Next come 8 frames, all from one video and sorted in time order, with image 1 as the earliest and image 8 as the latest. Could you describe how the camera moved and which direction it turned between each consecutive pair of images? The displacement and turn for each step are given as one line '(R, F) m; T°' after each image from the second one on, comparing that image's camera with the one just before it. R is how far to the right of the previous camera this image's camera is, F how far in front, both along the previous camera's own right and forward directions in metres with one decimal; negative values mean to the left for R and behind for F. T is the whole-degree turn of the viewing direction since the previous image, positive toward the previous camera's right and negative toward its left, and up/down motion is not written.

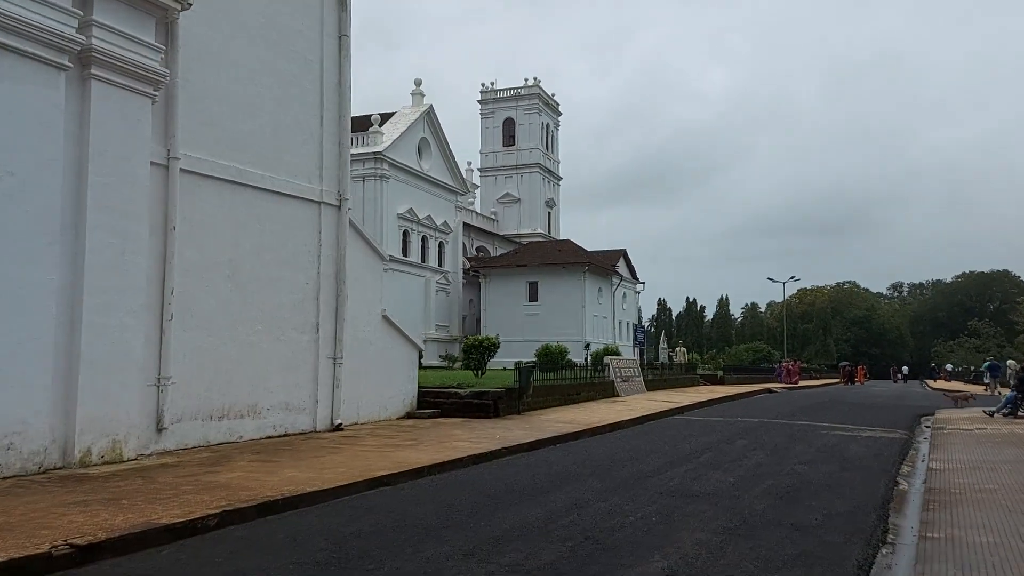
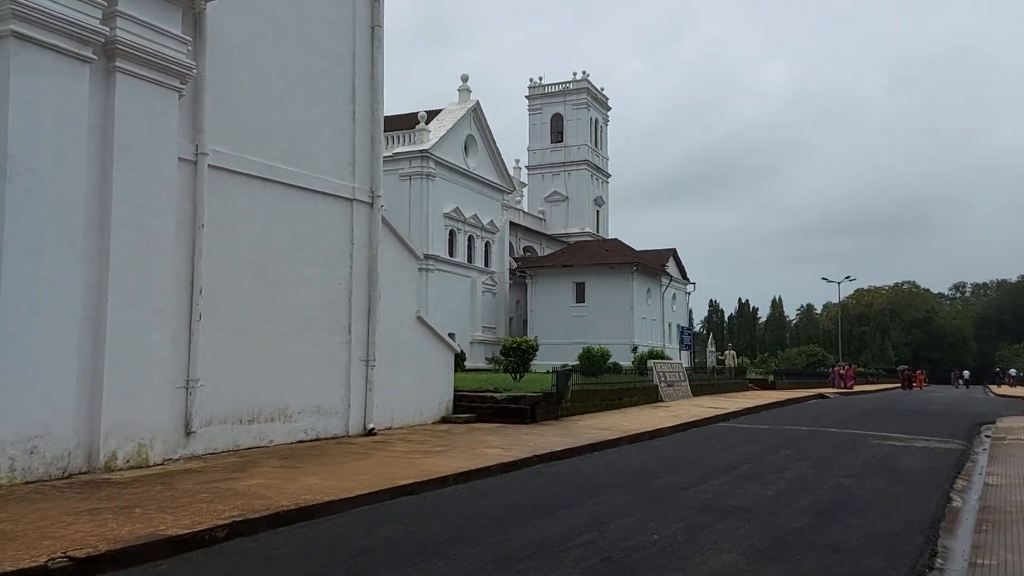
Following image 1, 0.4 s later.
(+0.3, +0.4) m; -3°
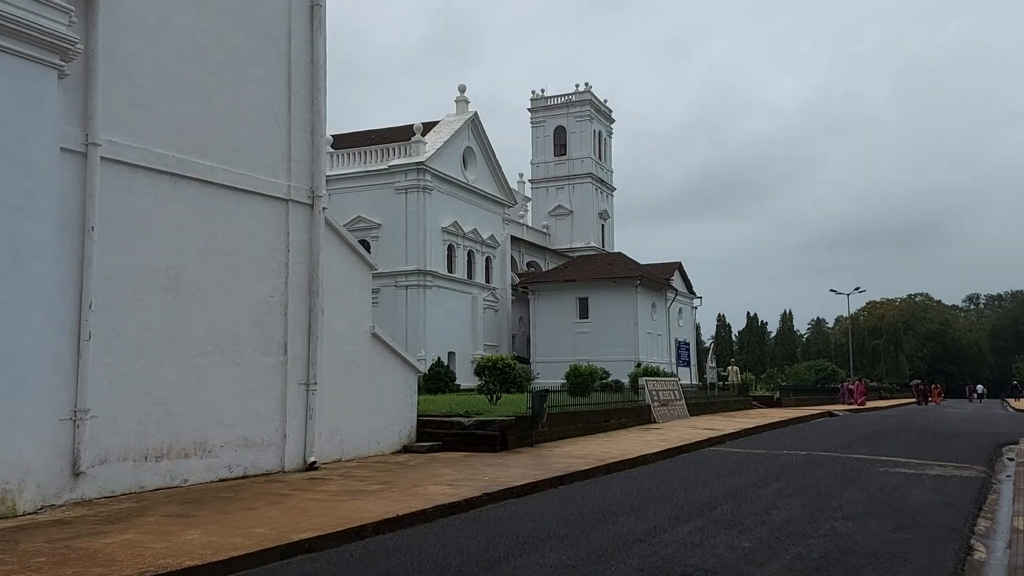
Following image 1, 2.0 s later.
(+0.9, +1.8) m; -1°
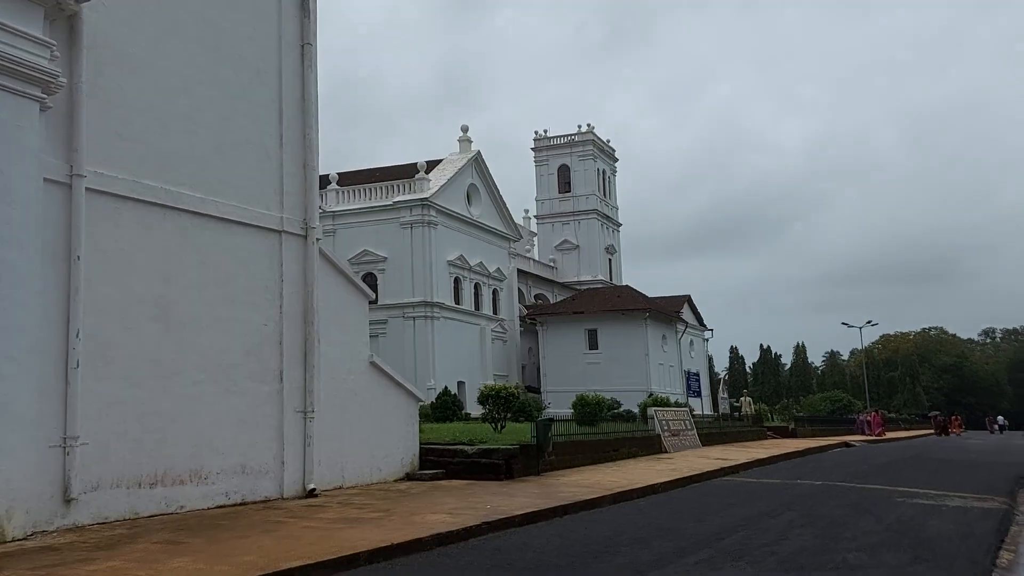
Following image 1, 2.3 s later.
(+0.1, +0.2) m; -1°
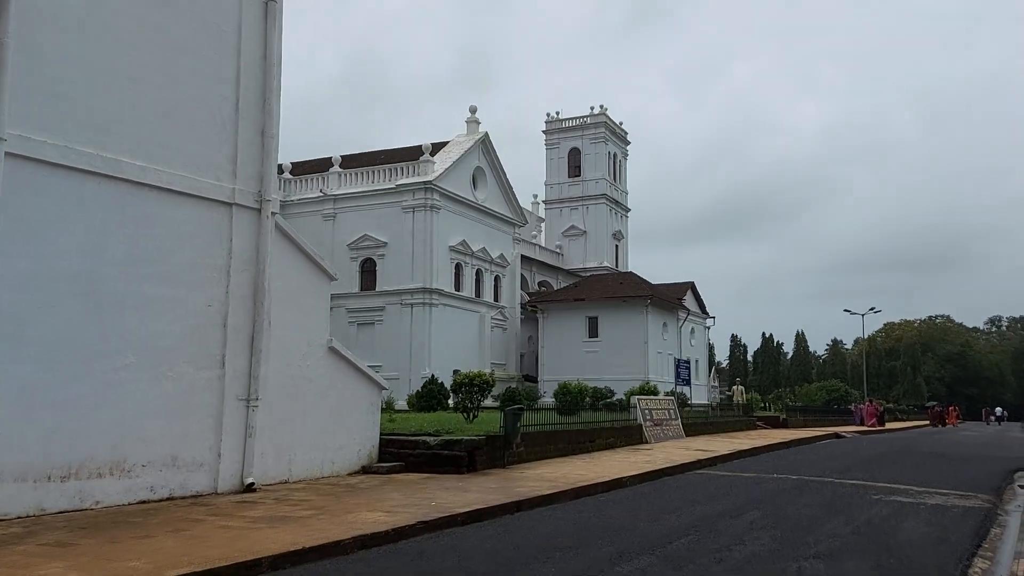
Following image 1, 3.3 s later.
(+0.8, +0.9) m; 0°
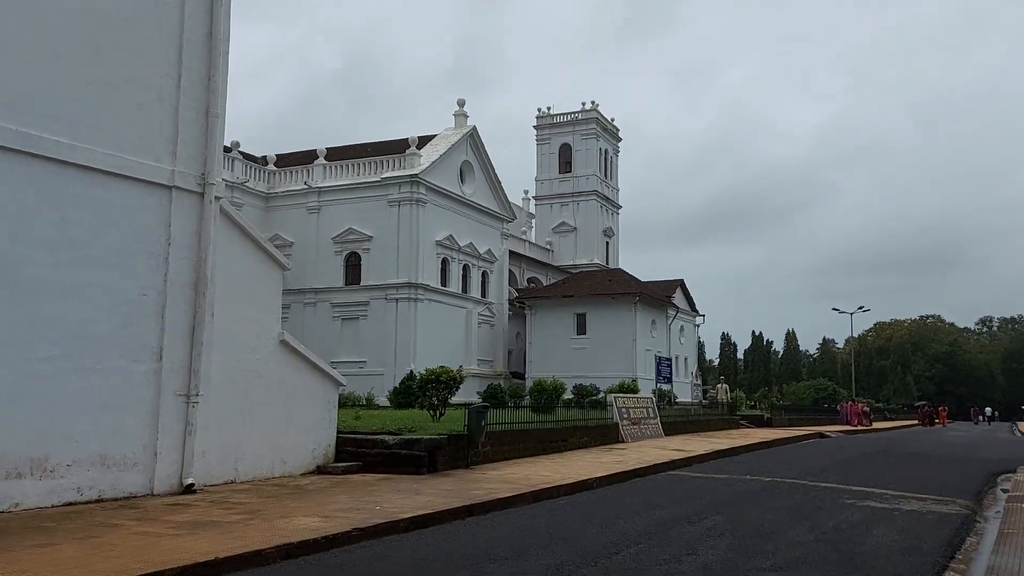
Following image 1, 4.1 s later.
(+0.5, +0.7) m; 0°
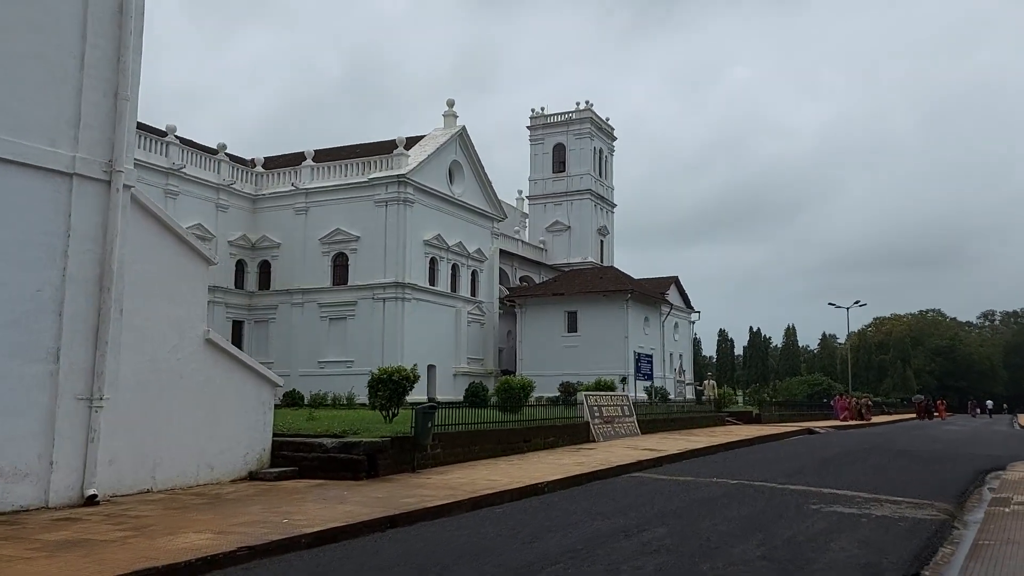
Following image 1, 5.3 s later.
(+0.9, +1.1) m; 0°
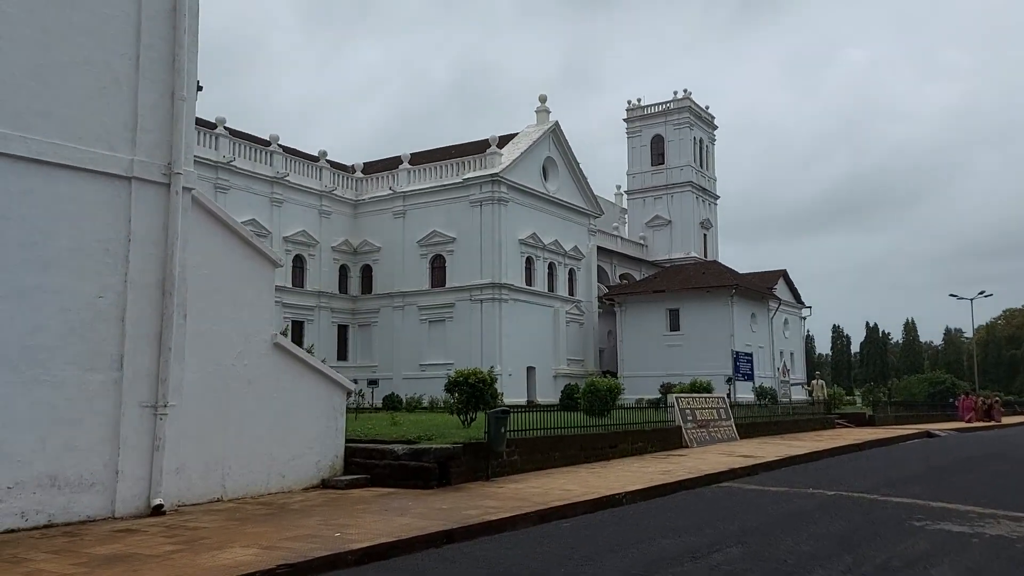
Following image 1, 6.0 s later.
(+0.5, +0.7) m; -7°
